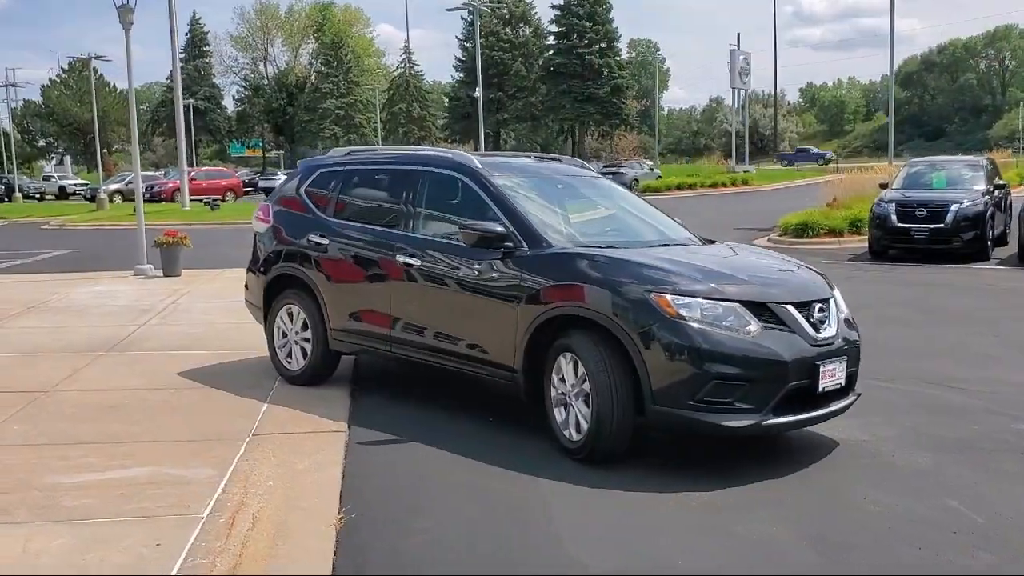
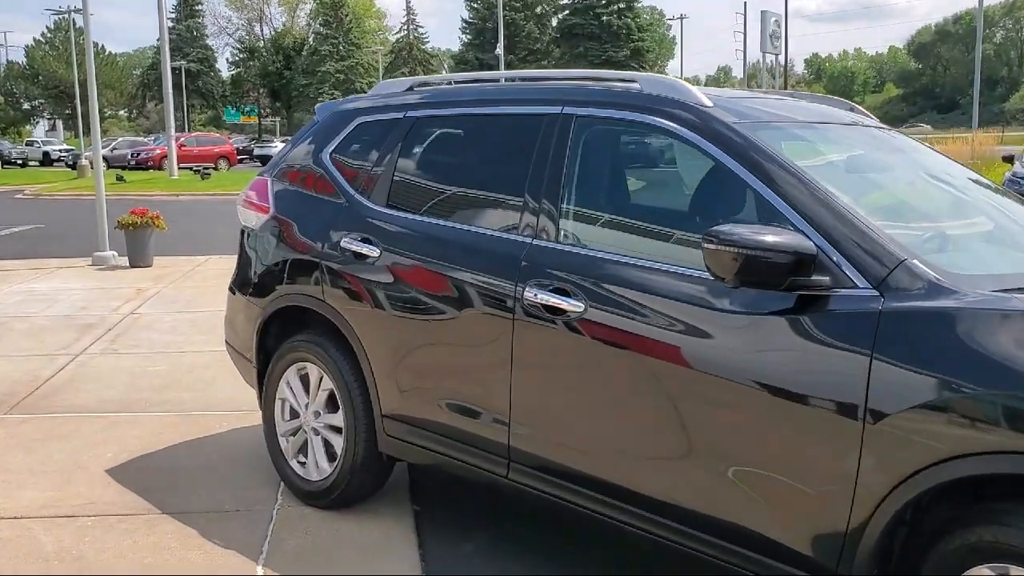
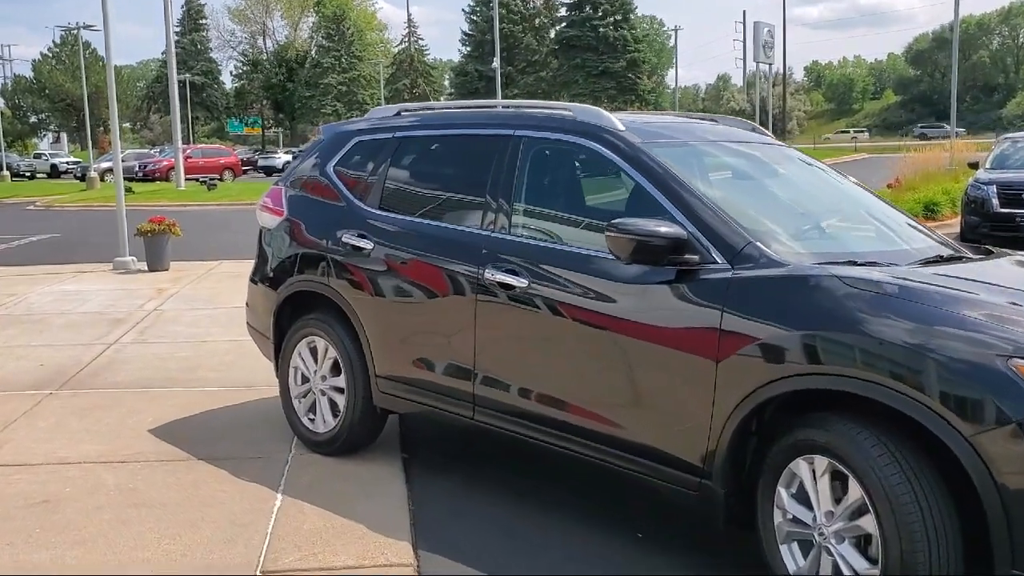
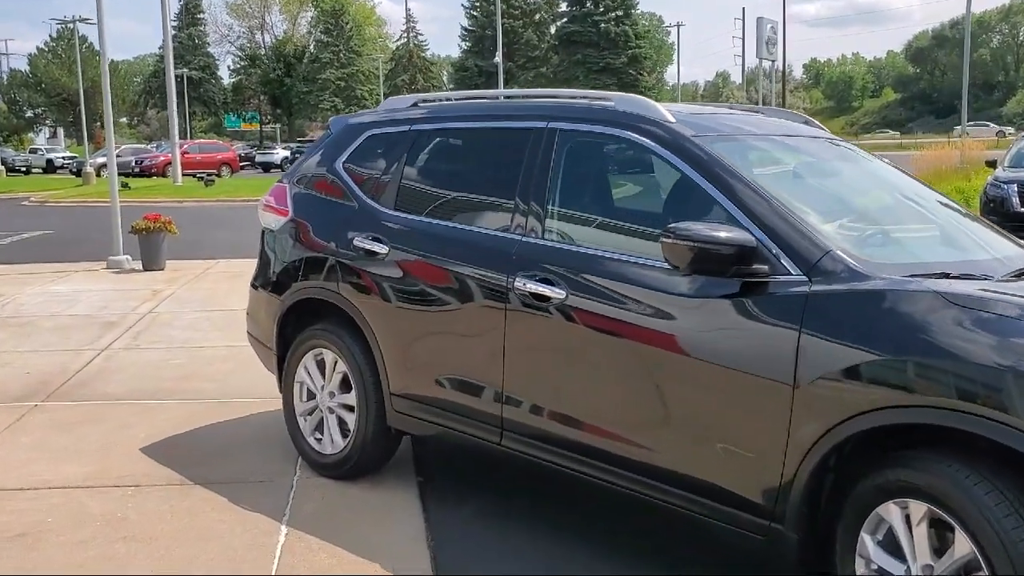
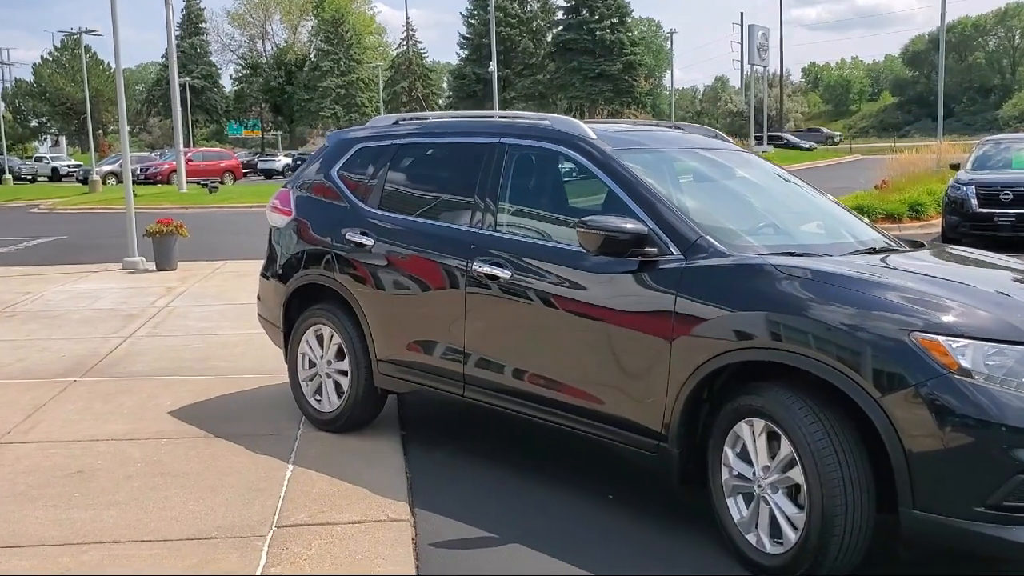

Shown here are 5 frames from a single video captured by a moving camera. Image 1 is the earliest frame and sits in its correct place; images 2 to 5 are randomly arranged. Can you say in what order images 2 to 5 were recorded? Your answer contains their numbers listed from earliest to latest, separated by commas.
5, 3, 4, 2
